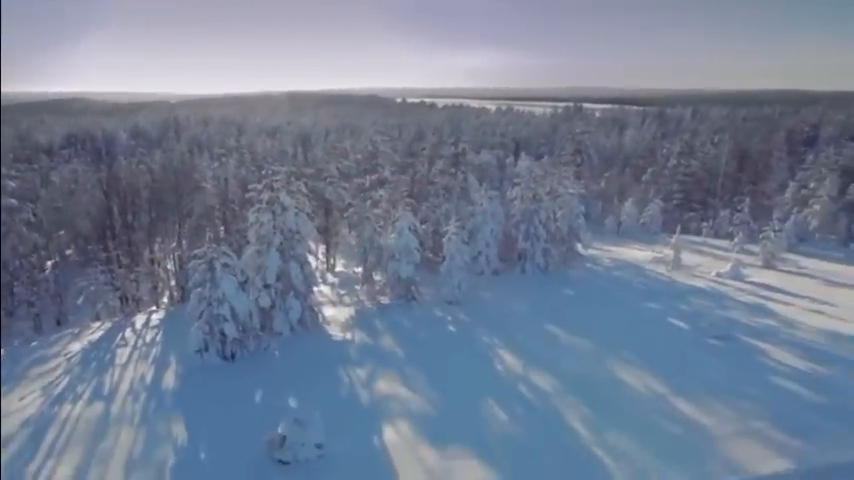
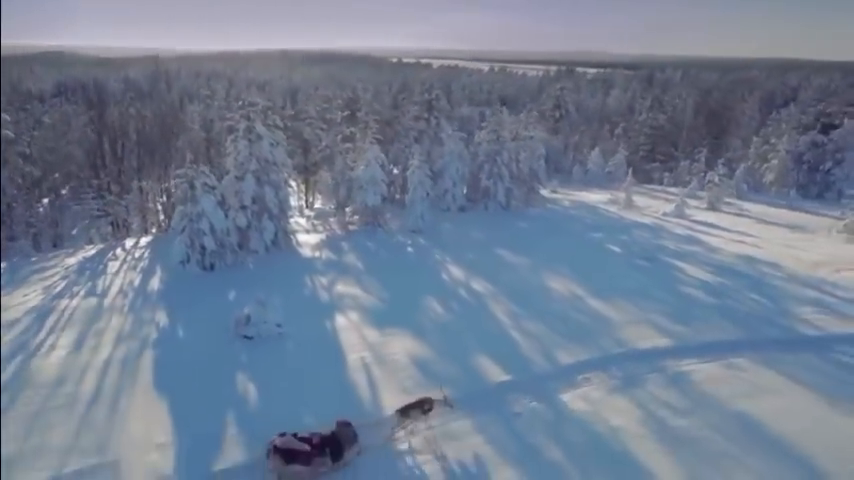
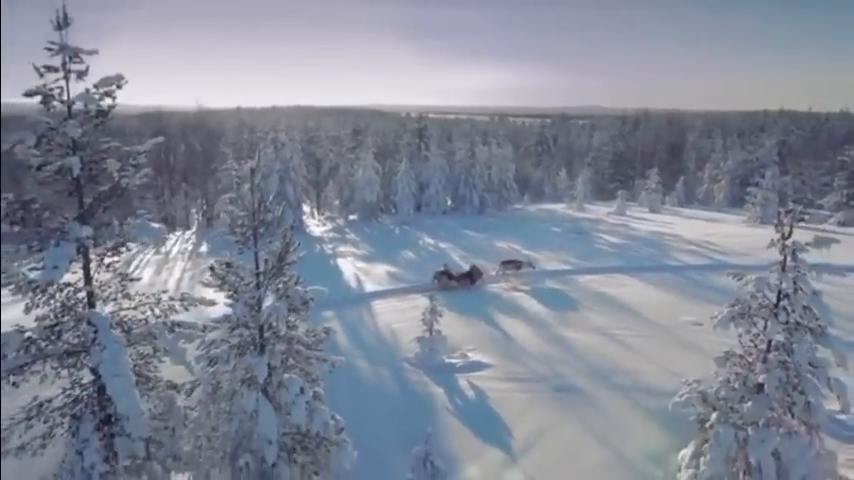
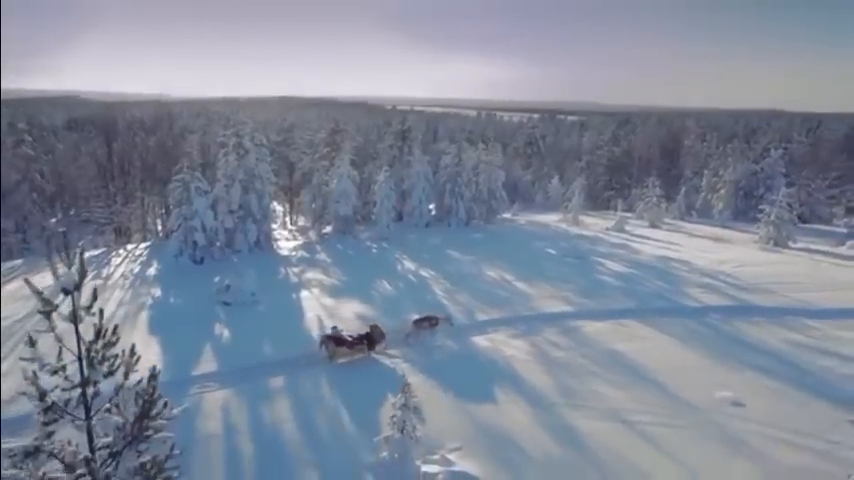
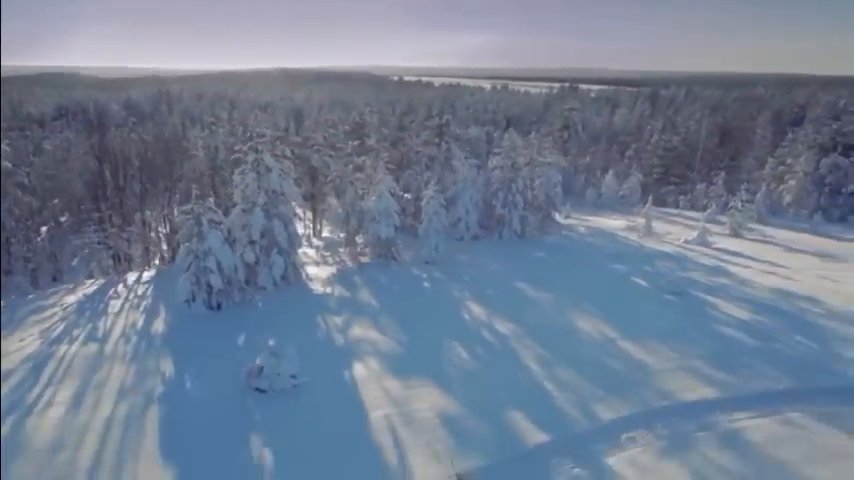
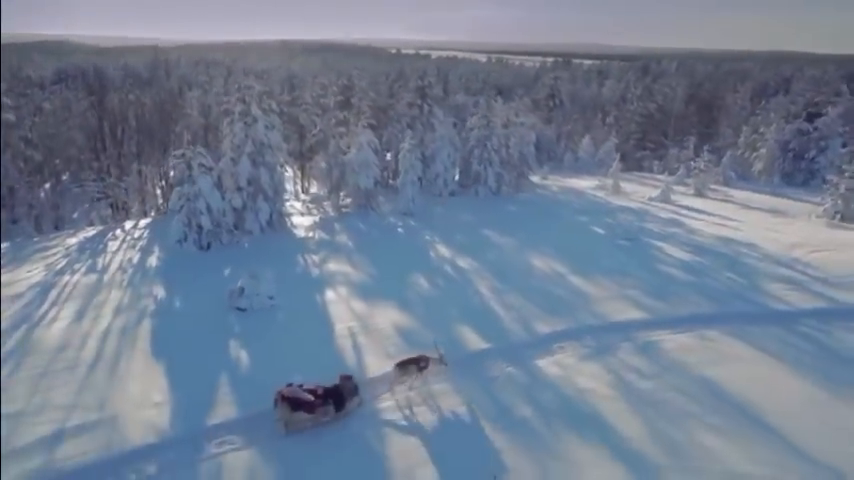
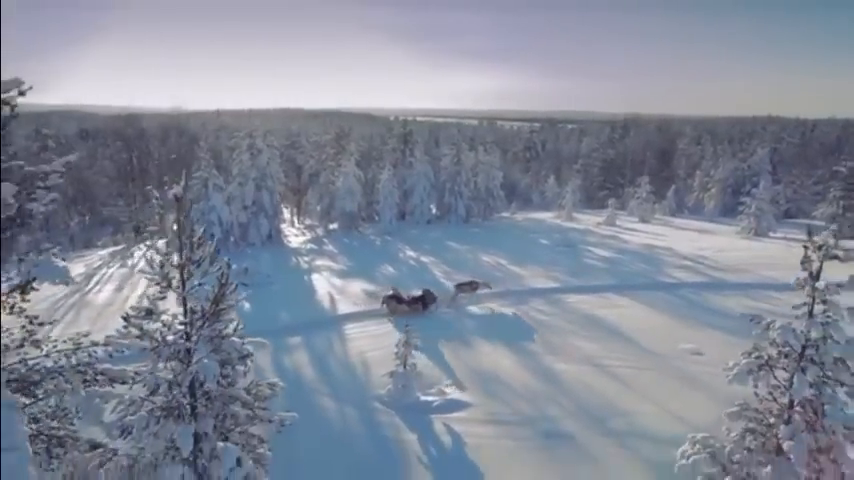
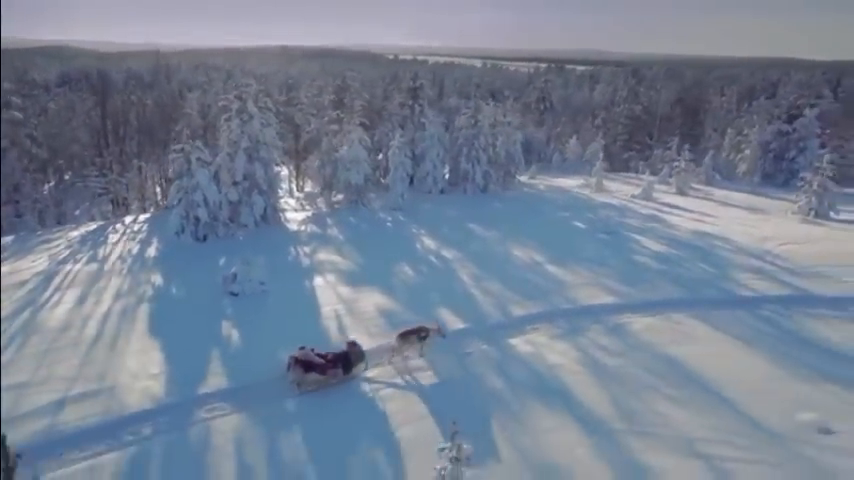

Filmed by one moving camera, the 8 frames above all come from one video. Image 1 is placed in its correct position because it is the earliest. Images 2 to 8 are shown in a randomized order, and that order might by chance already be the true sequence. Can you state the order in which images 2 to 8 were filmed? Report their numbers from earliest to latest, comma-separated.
5, 2, 6, 8, 4, 7, 3
